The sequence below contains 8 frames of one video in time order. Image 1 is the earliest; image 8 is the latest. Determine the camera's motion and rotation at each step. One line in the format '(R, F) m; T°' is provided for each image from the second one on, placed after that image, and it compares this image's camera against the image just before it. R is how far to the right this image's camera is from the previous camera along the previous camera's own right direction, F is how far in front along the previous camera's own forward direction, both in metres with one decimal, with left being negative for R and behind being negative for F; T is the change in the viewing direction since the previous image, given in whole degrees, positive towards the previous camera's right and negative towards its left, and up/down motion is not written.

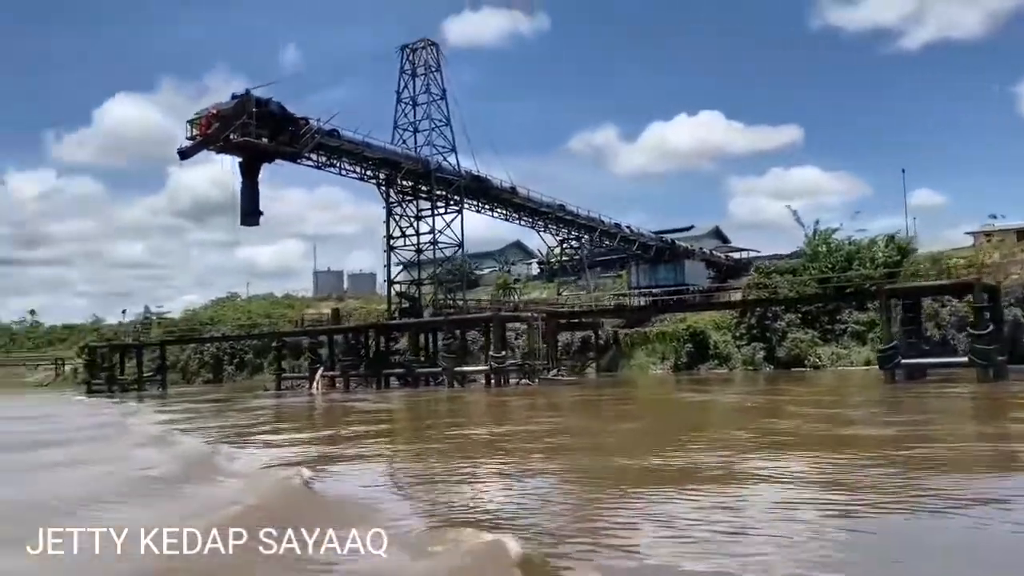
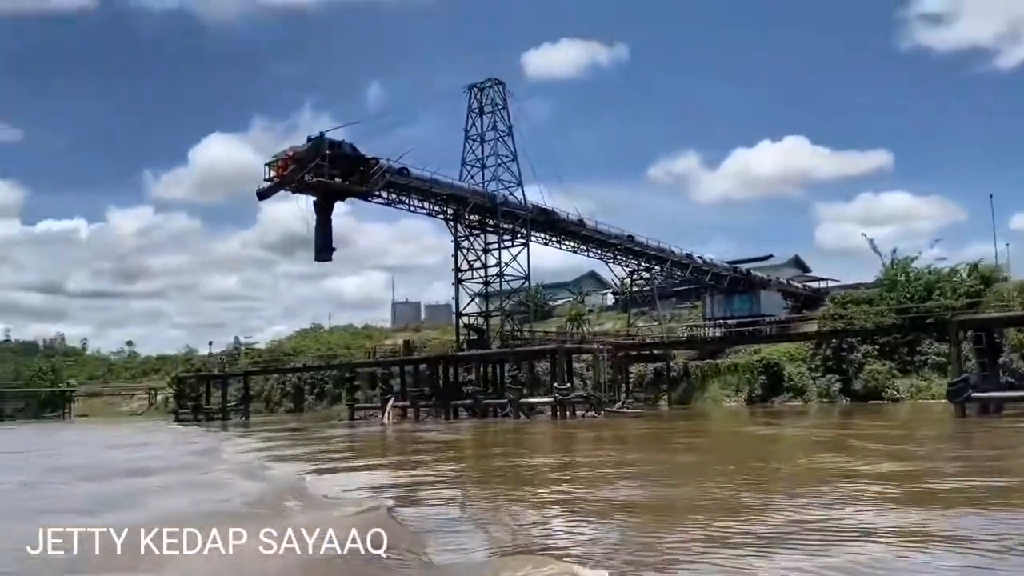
(+0.4, -0.3) m; -5°
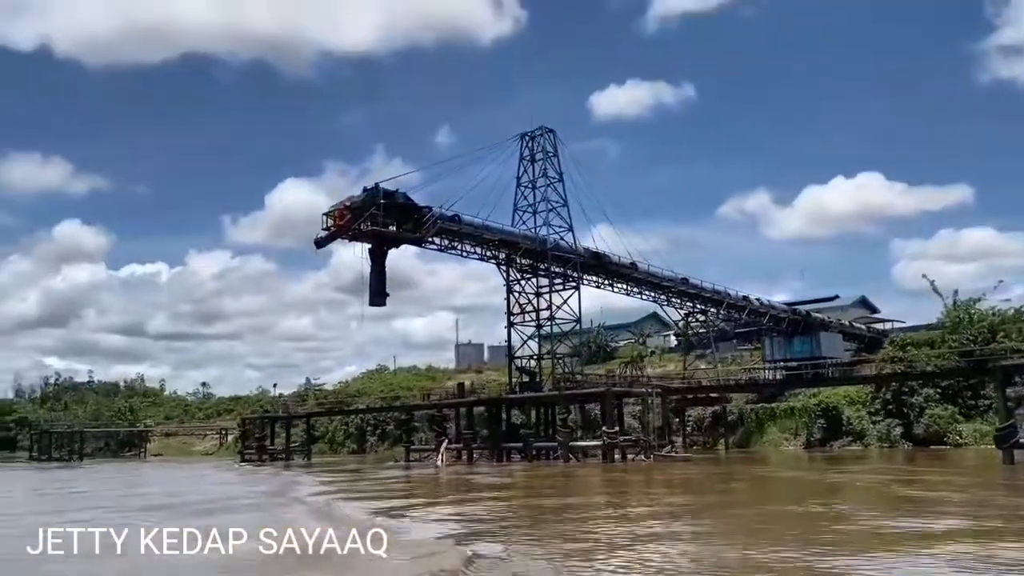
(+0.6, -0.5) m; -4°
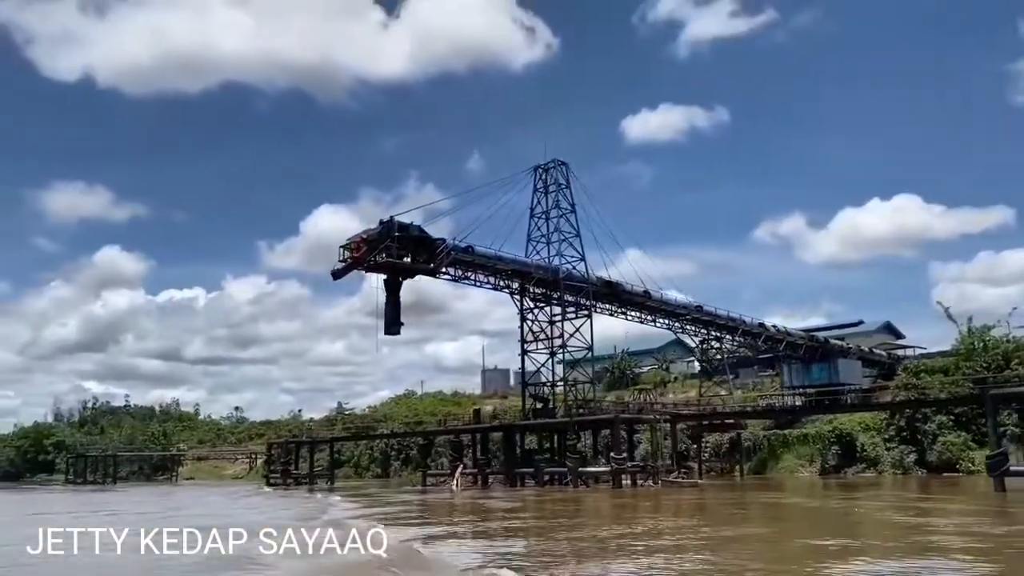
(+0.7, -0.8) m; -2°
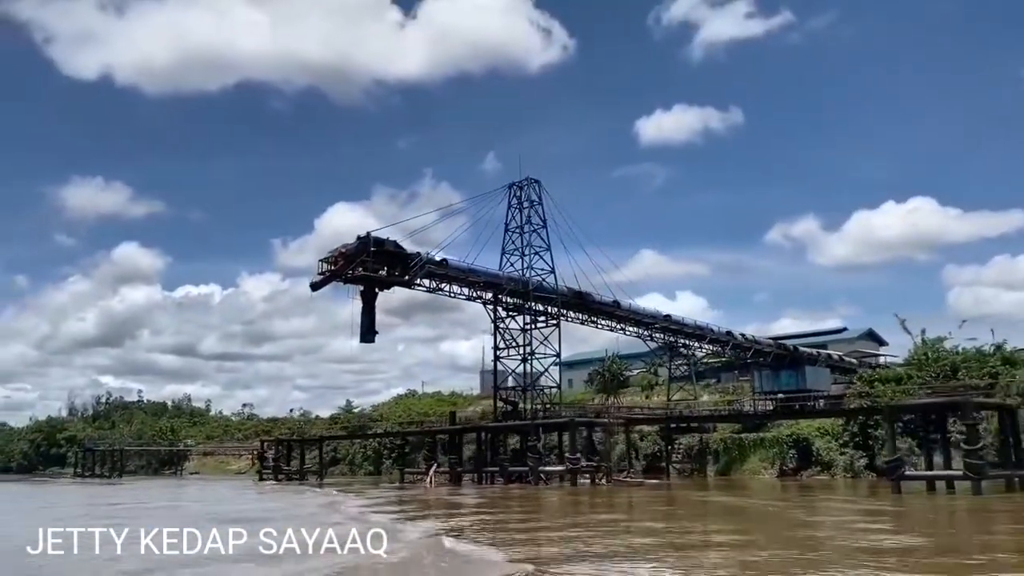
(+1.5, -2.1) m; -1°
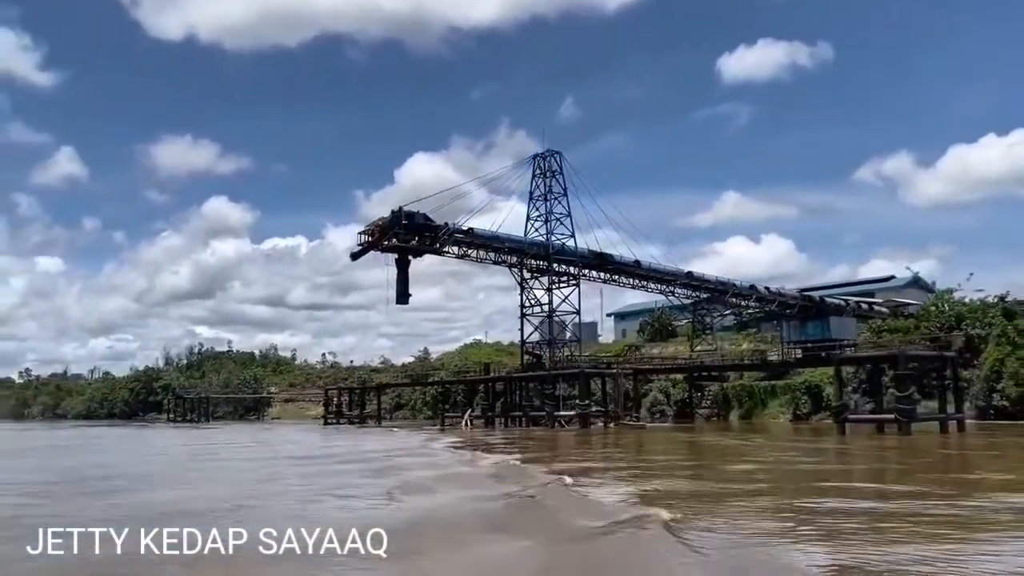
(+2.3, -3.2) m; -5°
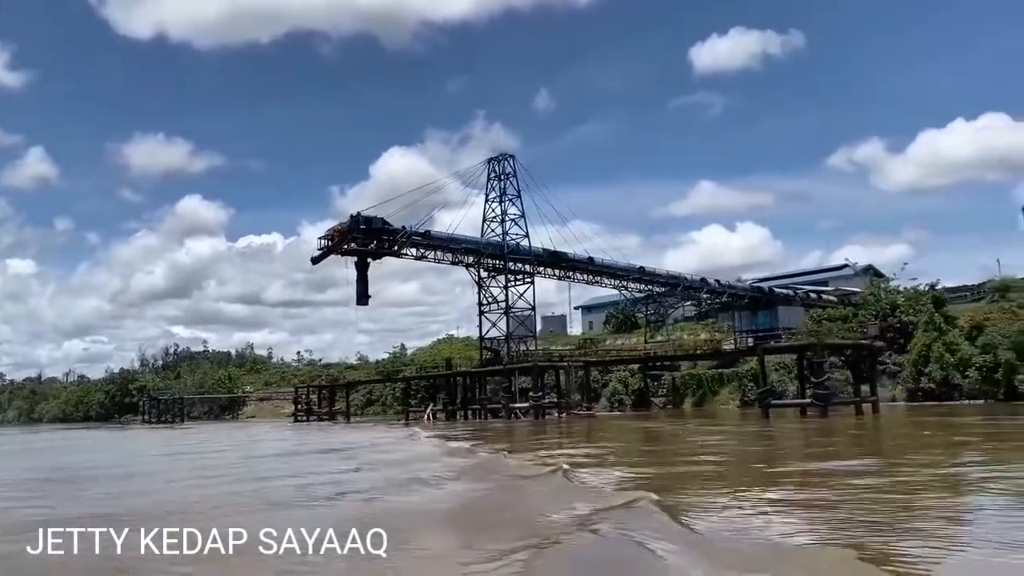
(+0.9, -1.7) m; +1°
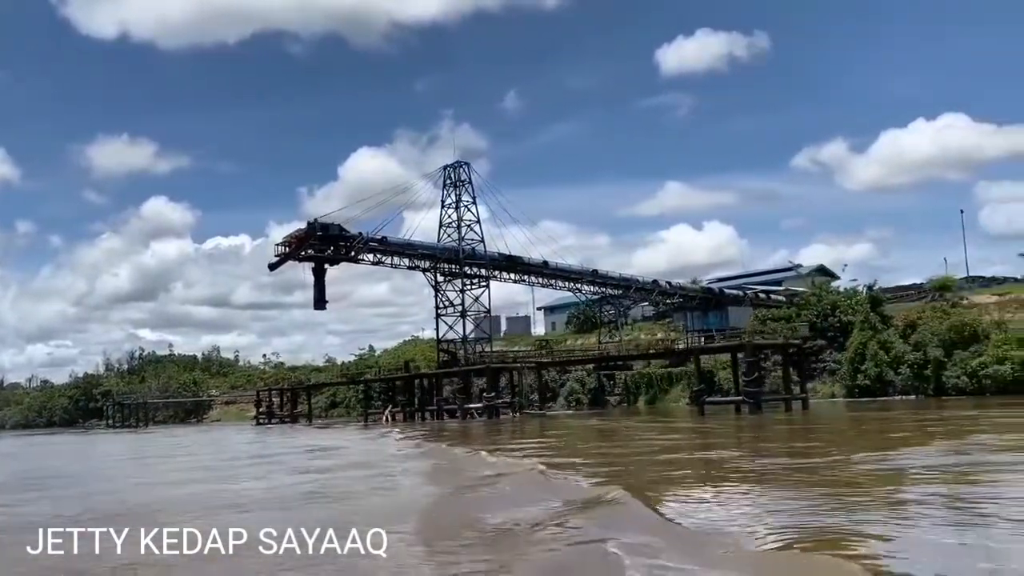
(+0.6, -1.2) m; +2°
